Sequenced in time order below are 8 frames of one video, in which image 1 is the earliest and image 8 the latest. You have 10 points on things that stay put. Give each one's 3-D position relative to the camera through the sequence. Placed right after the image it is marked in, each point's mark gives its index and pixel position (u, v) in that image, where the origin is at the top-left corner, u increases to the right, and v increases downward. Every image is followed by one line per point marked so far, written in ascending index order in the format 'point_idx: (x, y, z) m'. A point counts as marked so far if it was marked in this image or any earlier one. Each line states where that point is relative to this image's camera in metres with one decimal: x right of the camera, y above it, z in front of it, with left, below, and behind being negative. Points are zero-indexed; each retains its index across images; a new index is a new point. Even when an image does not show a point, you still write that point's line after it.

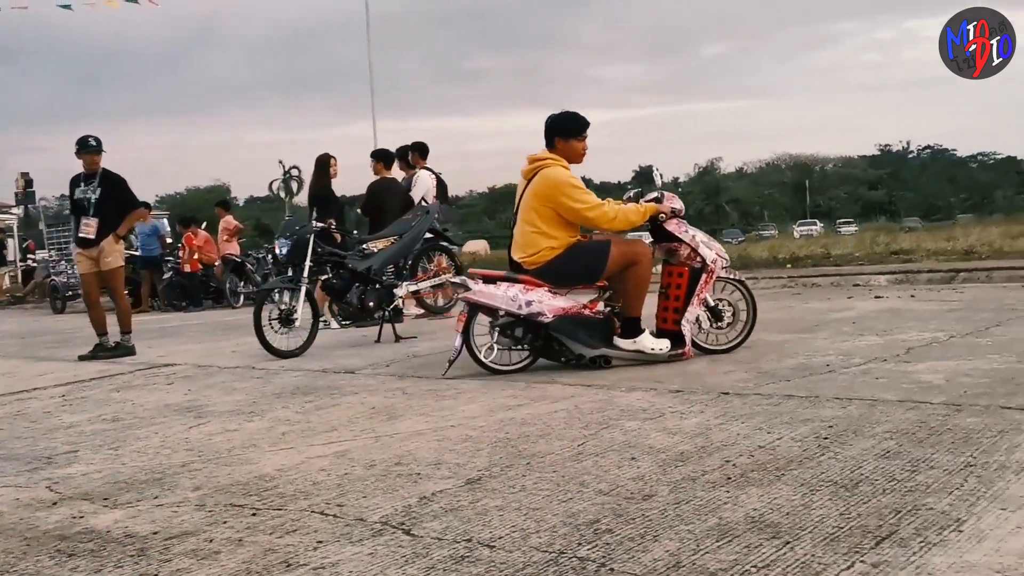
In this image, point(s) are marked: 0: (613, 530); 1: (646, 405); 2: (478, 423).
0: (+0.4, -1.0, +3.6) m
1: (+0.8, -0.8, +5.4) m
2: (-0.2, -0.9, +5.3) m
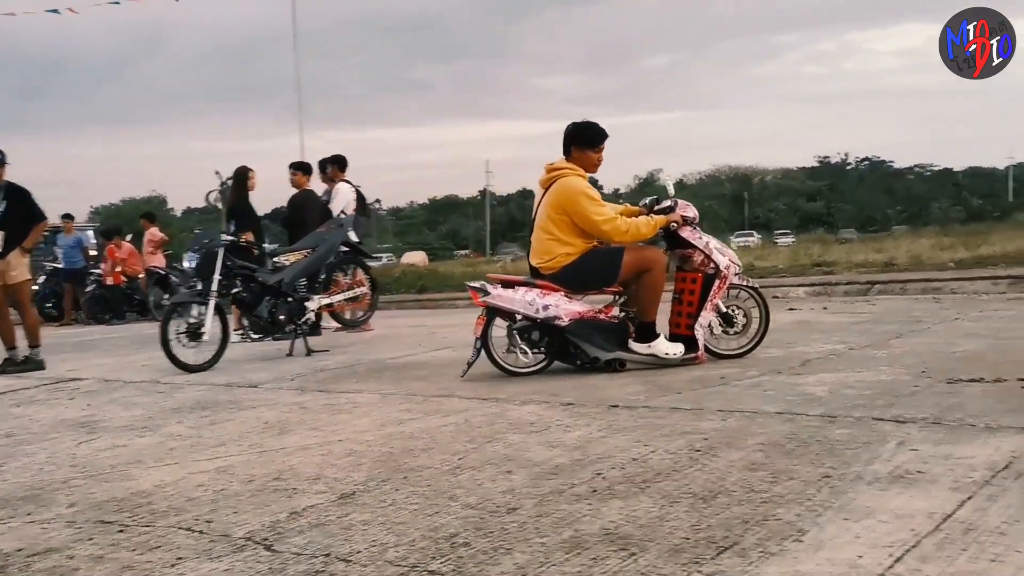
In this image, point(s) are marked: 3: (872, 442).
0: (-0.2, -1.1, +3.6) m
1: (+0.1, -0.8, +5.4) m
2: (-0.9, -0.9, +5.2) m
3: (+1.9, -0.8, +4.4) m
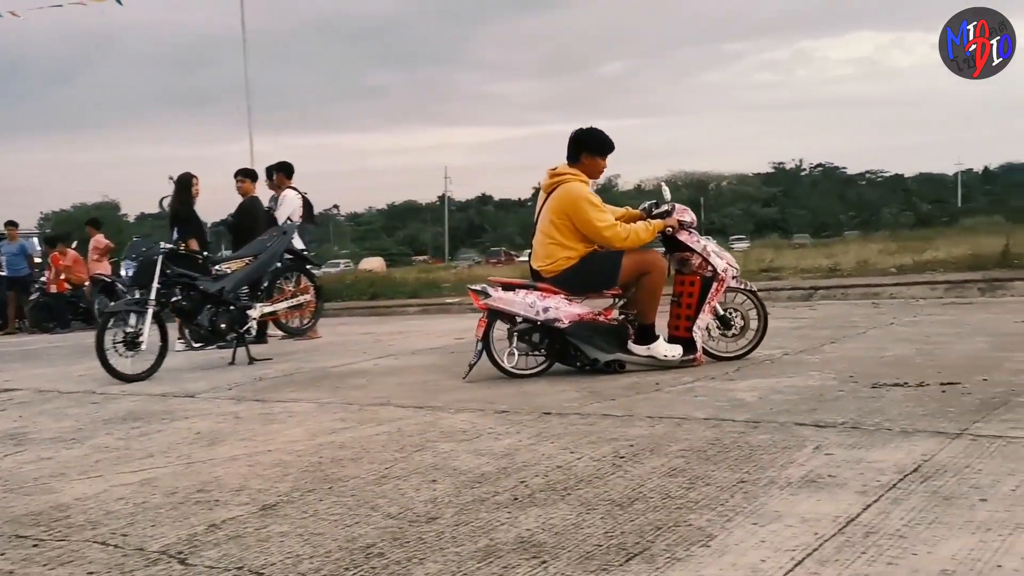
0: (-0.6, -1.2, +3.6) m
1: (-0.3, -0.9, +5.4) m
2: (-1.3, -1.0, +5.2) m
3: (+1.5, -0.8, +4.4) m
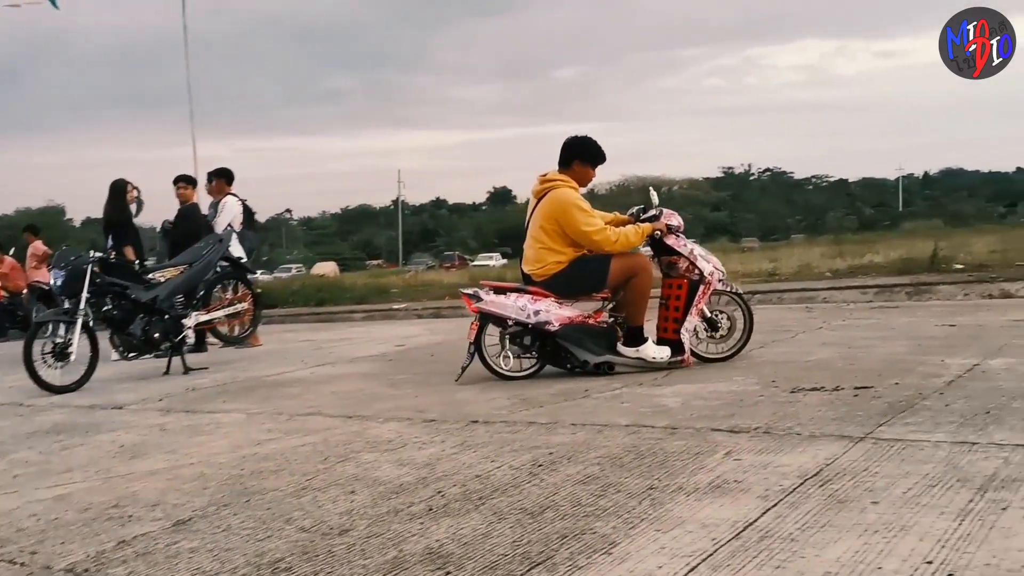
0: (-1.0, -1.2, +3.6) m
1: (-0.8, -1.0, +5.4) m
2: (-1.8, -1.1, +5.2) m
3: (+1.0, -0.9, +4.5) m
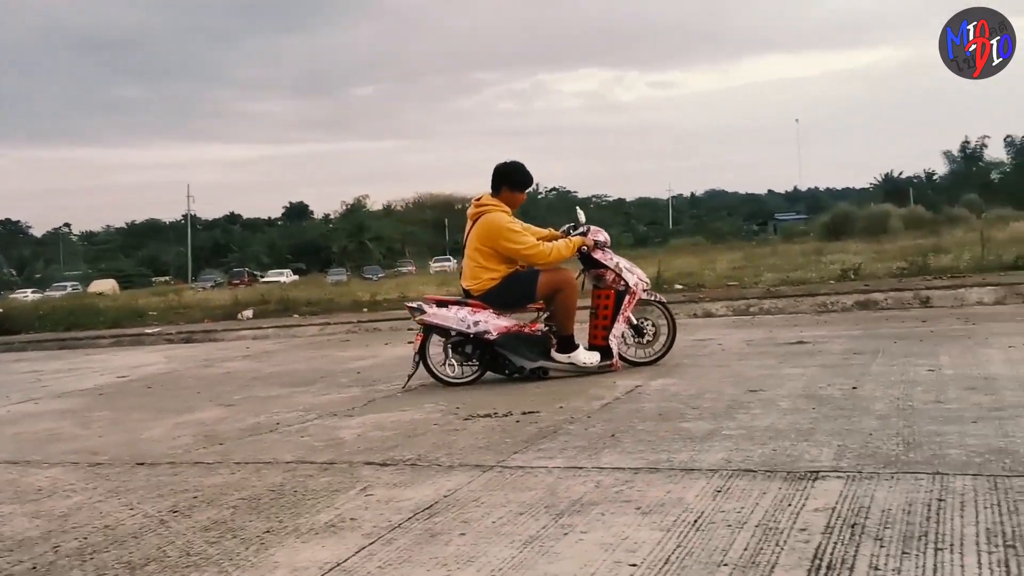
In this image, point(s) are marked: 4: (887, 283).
0: (-2.7, -1.5, +3.3) m
1: (-2.9, -1.2, +5.2) m
2: (-3.9, -1.3, +4.7) m
3: (-1.0, -1.1, +4.6) m
4: (+4.1, +0.1, +9.2) m
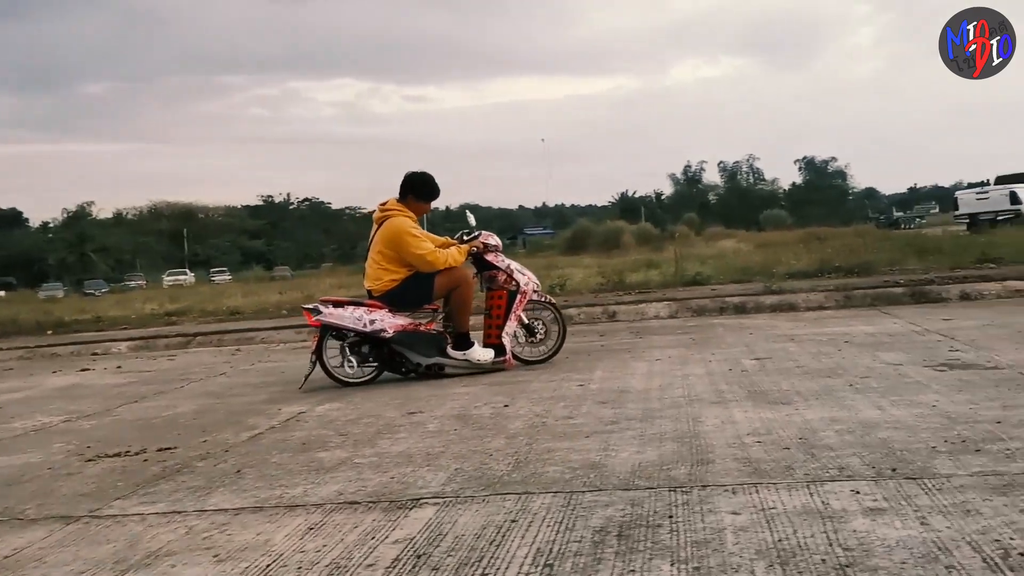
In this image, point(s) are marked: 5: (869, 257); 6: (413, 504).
0: (-4.4, -1.6, +2.3) m
1: (-5.0, -1.4, +4.0) m
2: (-5.8, -1.5, +3.3) m
3: (-3.0, -1.3, +3.9) m
4: (+0.8, -0.1, +9.6) m
5: (+3.9, +0.4, +9.3) m
6: (-0.5, -1.1, +4.1) m
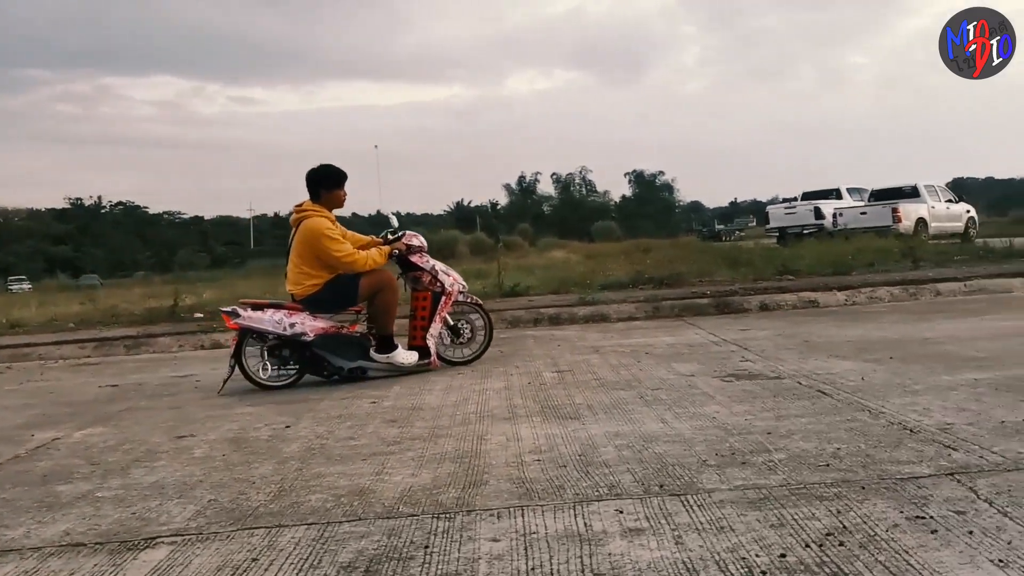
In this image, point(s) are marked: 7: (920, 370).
0: (-5.1, -1.6, +1.2) m
1: (-6.0, -1.4, +2.8) m
2: (-6.7, -1.5, +2.0) m
3: (-4.0, -1.3, +3.1) m
4: (-1.2, -0.2, +9.3) m
5: (+1.9, +0.2, +9.5) m
6: (-1.6, -1.1, +3.6) m
7: (+2.6, -0.5, +5.2) m
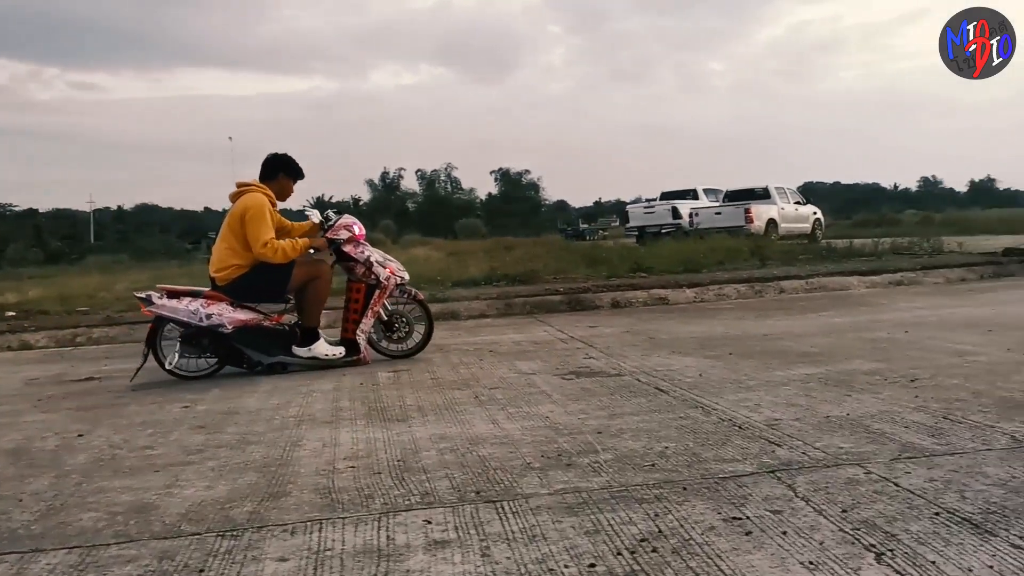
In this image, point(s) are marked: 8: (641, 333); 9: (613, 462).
0: (-5.5, -1.5, +0.1) m
1: (-6.6, -1.4, +1.6) m
2: (-7.2, -1.5, +0.7) m
3: (-4.7, -1.3, +2.1) m
4: (-2.7, -0.2, +8.7) m
5: (+0.3, +0.3, +9.3) m
6: (-2.4, -1.1, +3.0) m
7: (+1.5, -0.5, +5.2) m
8: (+1.0, -0.3, +6.4) m
9: (+0.5, -0.8, +3.7) m
